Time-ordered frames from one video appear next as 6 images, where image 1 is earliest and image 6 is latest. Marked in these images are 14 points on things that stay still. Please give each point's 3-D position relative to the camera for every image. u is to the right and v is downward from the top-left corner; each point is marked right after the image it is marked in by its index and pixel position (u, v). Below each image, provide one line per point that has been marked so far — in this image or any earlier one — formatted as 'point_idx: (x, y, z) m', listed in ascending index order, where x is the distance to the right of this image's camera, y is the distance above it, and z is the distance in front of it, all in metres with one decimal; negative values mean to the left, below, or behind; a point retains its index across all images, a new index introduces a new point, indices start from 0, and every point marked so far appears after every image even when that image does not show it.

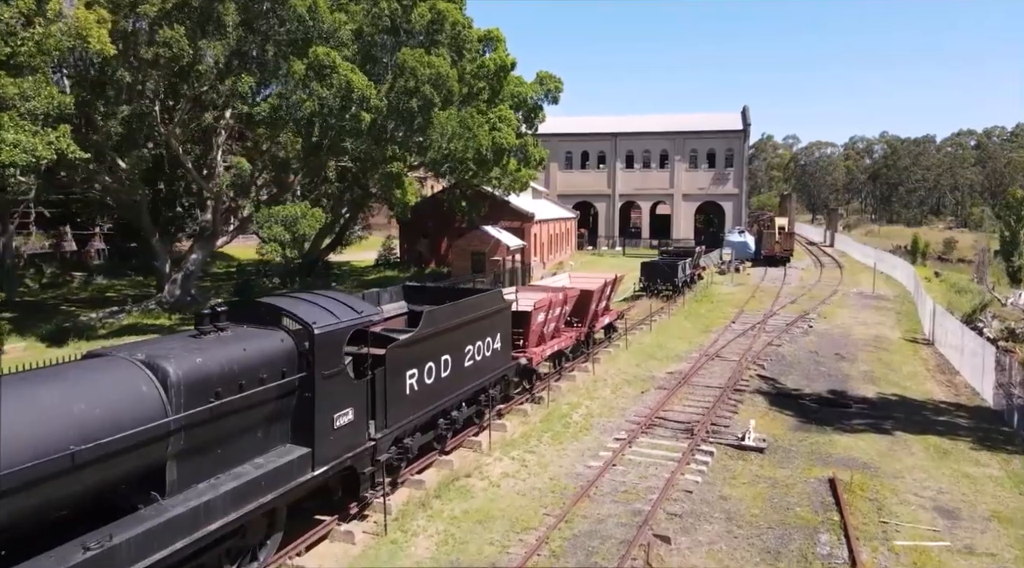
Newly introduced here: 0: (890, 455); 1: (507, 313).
0: (+7.1, -3.2, +14.1) m
1: (-0.1, -0.6, +14.5) m
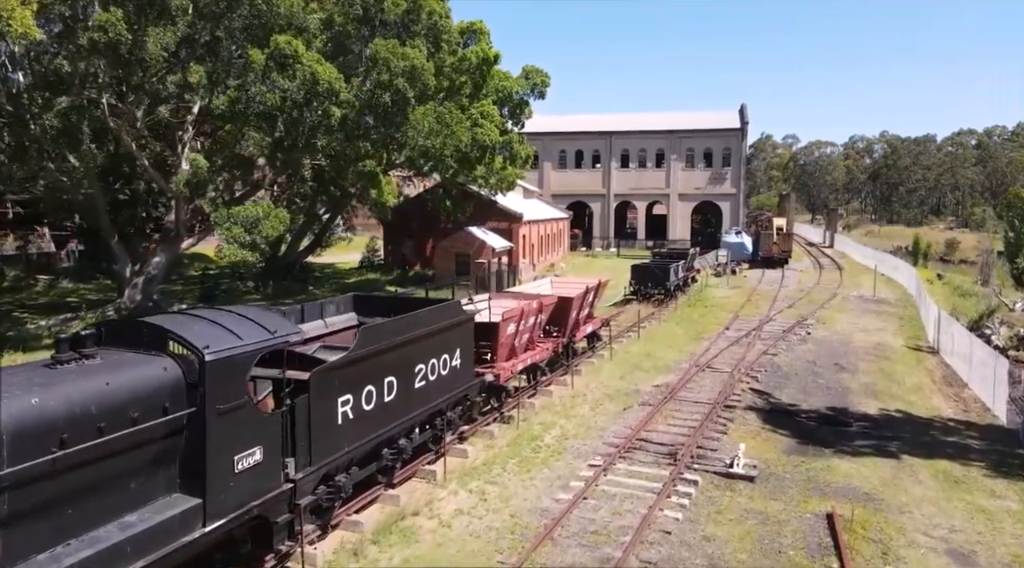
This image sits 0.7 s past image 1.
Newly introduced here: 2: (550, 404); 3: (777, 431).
0: (+6.4, -3.4, +12.7) m
1: (-0.7, -0.7, +13.0) m
2: (+0.8, -2.6, +16.2) m
3: (+5.4, -3.0, +15.5) m
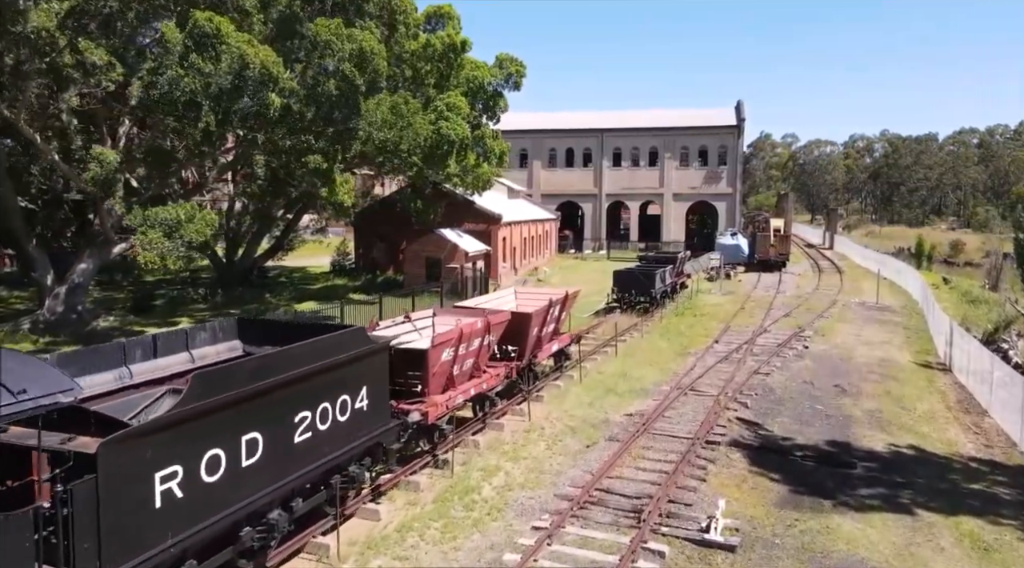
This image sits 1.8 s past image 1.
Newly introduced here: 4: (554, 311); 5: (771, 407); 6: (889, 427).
0: (+5.4, -3.6, +10.2) m
1: (-1.8, -1.0, +10.5) m
2: (-0.3, -2.9, +13.7) m
3: (+4.4, -3.3, +13.0) m
4: (+1.0, -0.7, +17.7) m
5: (+6.0, -2.8, +17.5) m
6: (+8.0, -3.0, +15.9) m
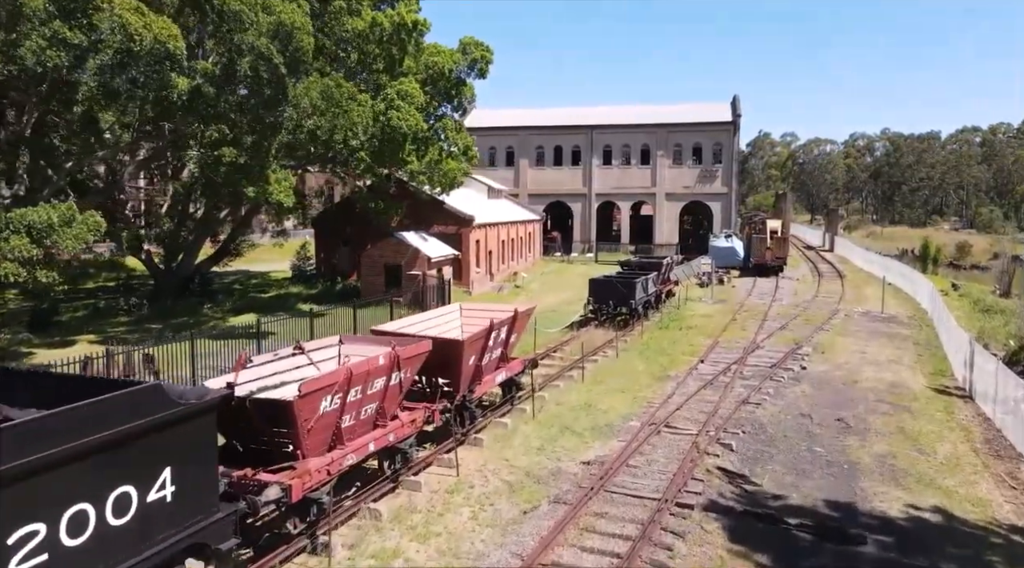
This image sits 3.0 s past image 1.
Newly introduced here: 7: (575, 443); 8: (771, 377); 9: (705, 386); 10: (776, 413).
0: (+4.2, -4.0, +7.2) m
1: (-3.0, -1.3, +7.5) m
2: (-1.5, -3.2, +10.7) m
3: (+3.2, -3.6, +10.0) m
4: (-0.2, -1.0, +14.7) m
5: (+4.8, -3.2, +14.5) m
6: (+6.7, -3.3, +12.9) m
7: (+1.2, -3.0, +14.5) m
8: (+6.9, -2.4, +20.0) m
9: (+4.9, -2.5, +19.0) m
10: (+5.9, -2.9, +16.8) m
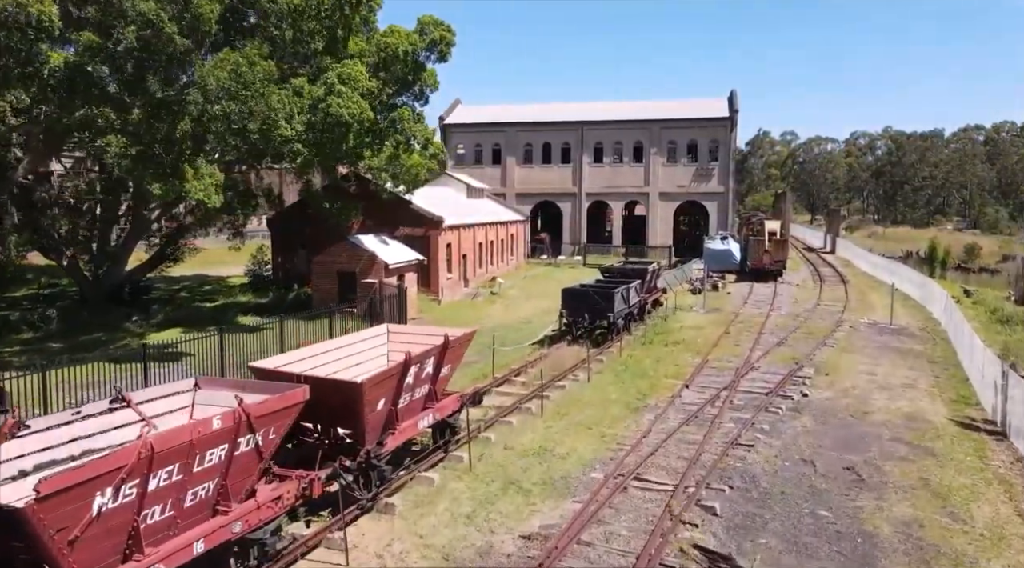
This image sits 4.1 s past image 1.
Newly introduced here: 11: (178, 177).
0: (+3.0, -4.3, +4.2) m
1: (-4.1, -1.7, +4.5) m
2: (-2.6, -3.5, +7.7) m
3: (+2.0, -4.0, +7.0) m
4: (-1.3, -1.3, +11.7) m
5: (+3.6, -3.5, +11.5) m
6: (+5.6, -3.7, +9.9) m
7: (+0.1, -3.3, +11.5) m
8: (+5.7, -2.8, +17.0) m
9: (+3.8, -2.9, +16.0) m
10: (+4.7, -3.2, +13.8) m
11: (-7.9, +2.5, +17.3) m
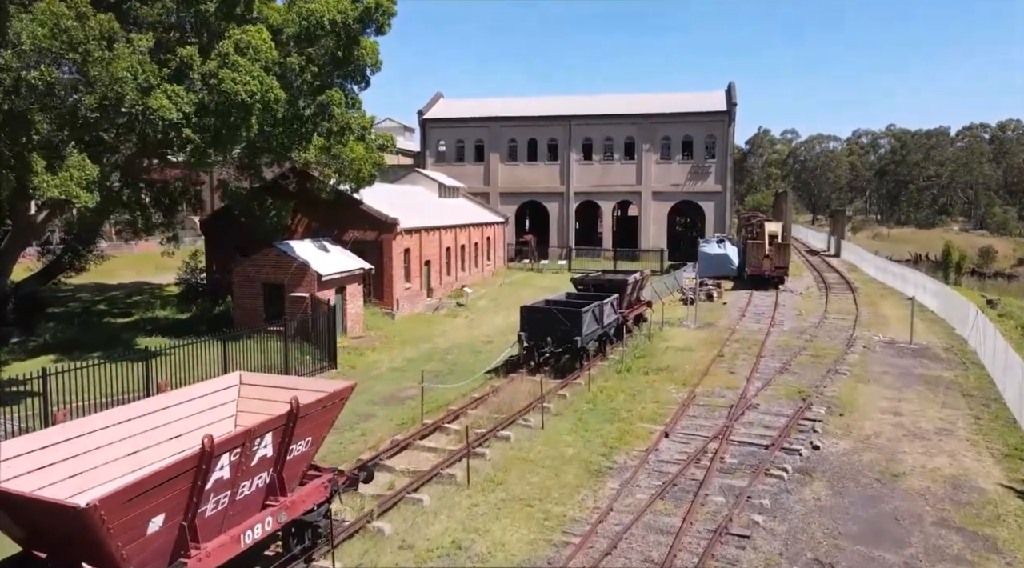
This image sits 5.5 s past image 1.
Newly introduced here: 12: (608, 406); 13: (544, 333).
0: (+1.7, -4.7, +0.3) m
1: (-5.4, -2.1, +0.6) m
2: (-3.9, -3.9, +3.8) m
3: (+0.7, -4.4, +3.1) m
4: (-2.6, -1.7, +7.8) m
5: (+2.3, -3.9, +7.6) m
6: (+4.3, -4.1, +6.0) m
7: (-1.2, -3.8, +7.6) m
8: (+4.4, -3.2, +13.1) m
9: (+2.5, -3.3, +12.1) m
10: (+3.4, -3.6, +9.9) m
11: (-9.2, +2.1, +13.4) m
12: (+2.1, -2.7, +16.6) m
13: (+0.9, -1.2, +19.1) m
